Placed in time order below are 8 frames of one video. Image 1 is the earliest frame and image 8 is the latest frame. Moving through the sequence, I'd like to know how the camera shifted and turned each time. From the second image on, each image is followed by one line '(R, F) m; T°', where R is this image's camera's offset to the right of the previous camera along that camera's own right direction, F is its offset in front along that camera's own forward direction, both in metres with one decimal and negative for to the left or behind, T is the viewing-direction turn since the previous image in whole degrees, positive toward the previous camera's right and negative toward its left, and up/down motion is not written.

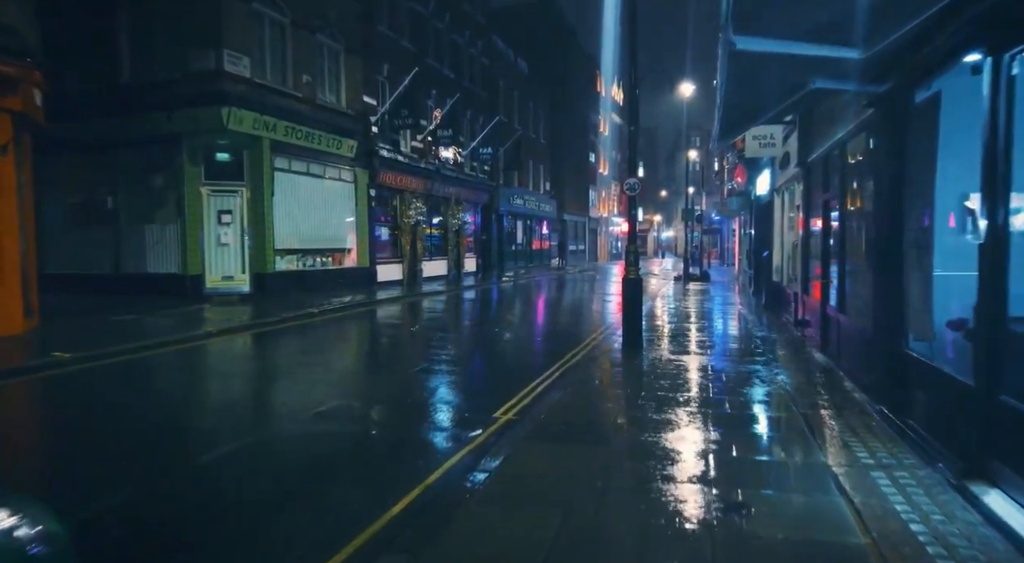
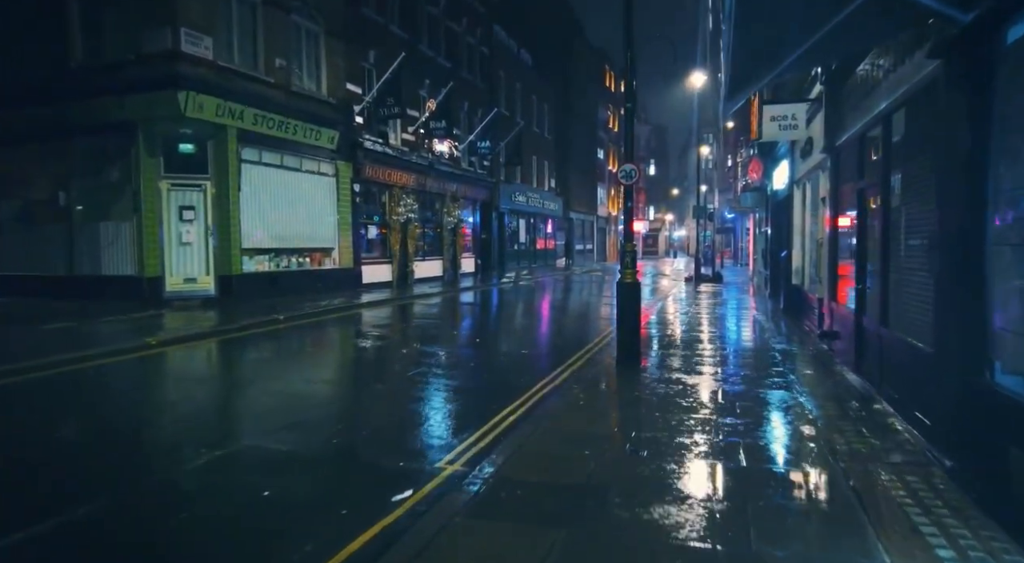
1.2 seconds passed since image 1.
(+0.5, +1.5) m; -1°
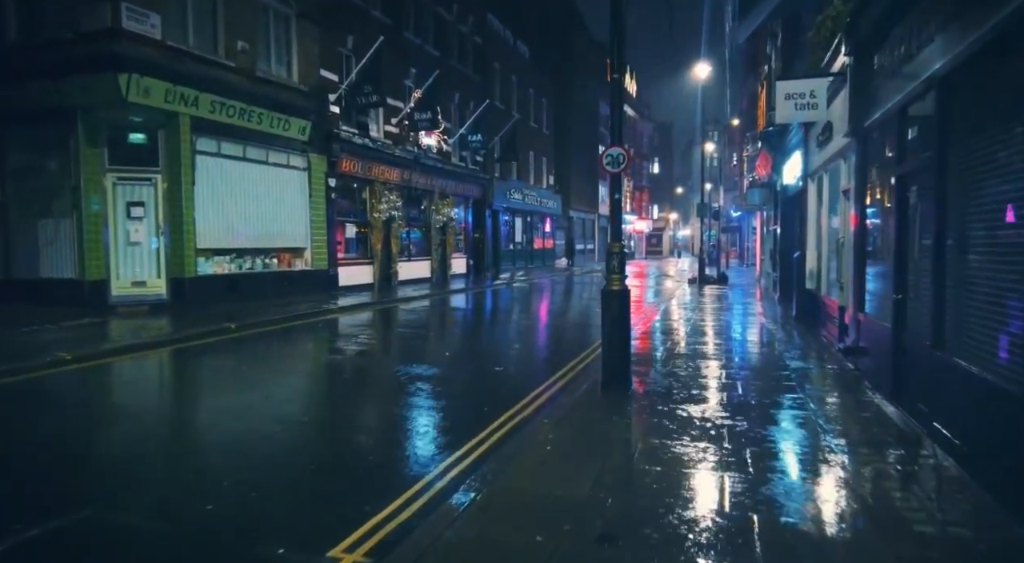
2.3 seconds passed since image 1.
(+0.4, +1.4) m; 0°
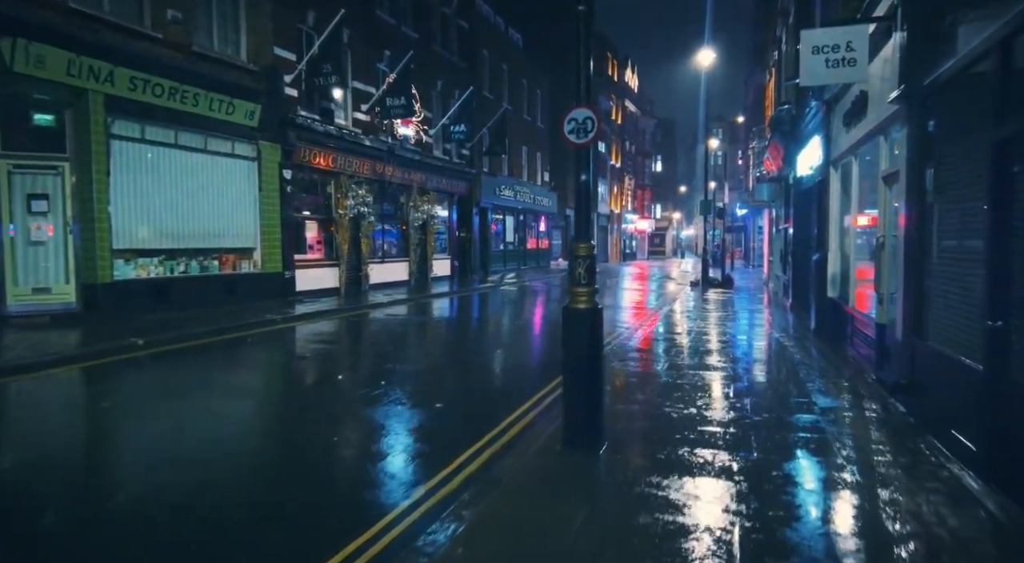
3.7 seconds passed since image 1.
(+0.6, +2.0) m; 0°
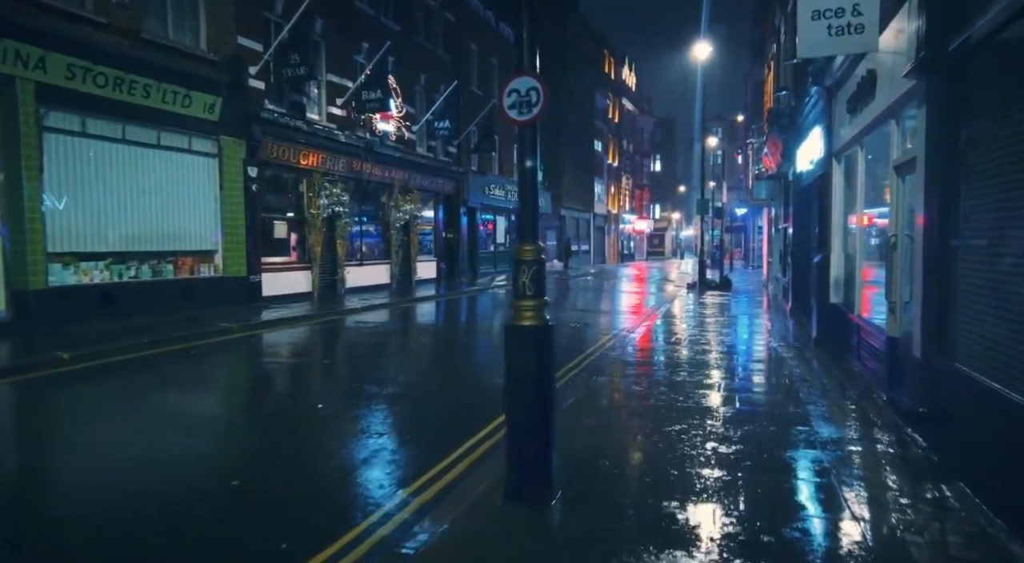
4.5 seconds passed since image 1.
(+0.5, +1.0) m; 0°
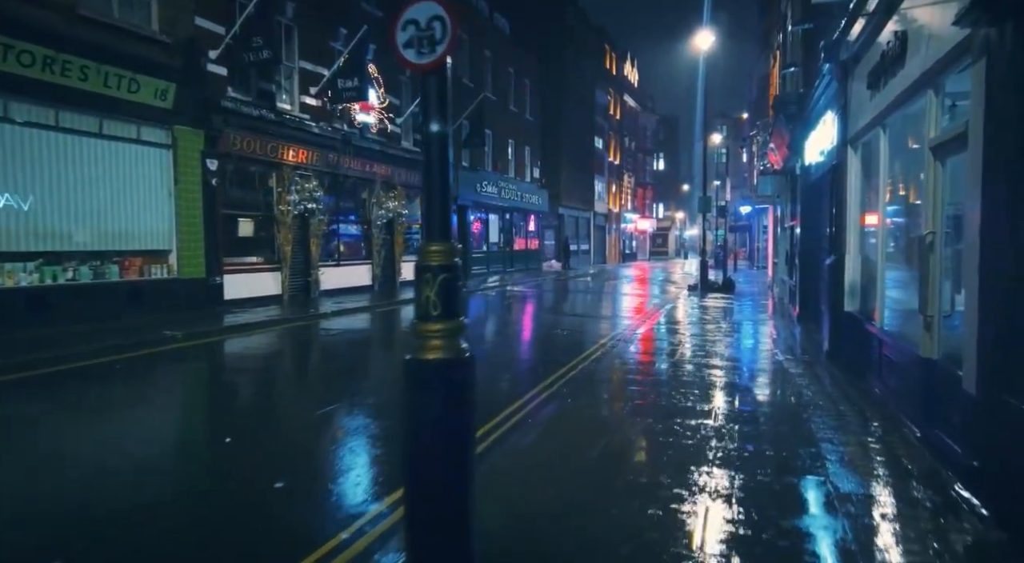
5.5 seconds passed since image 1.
(+0.5, +1.2) m; 0°
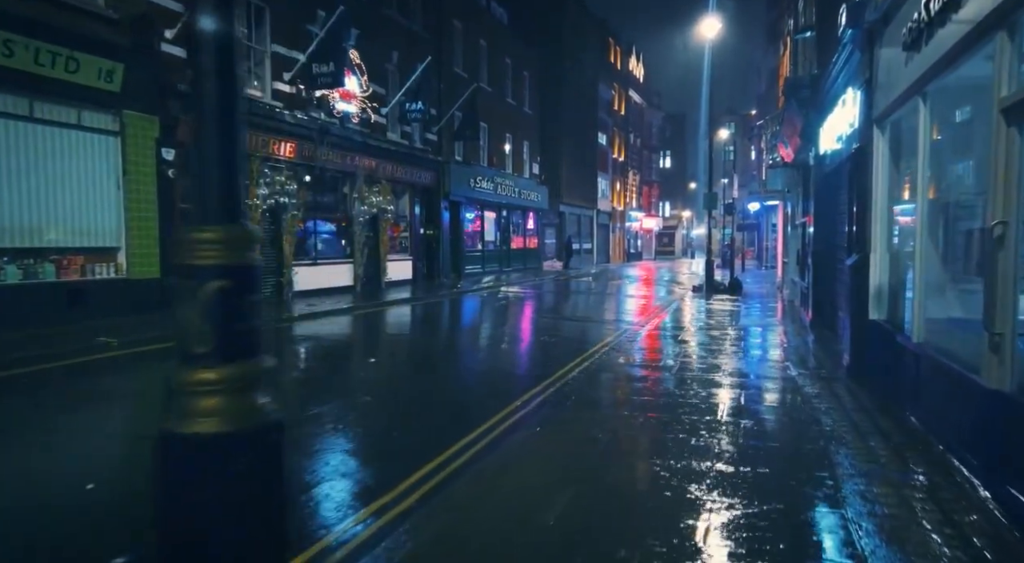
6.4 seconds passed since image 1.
(+0.5, +1.2) m; -1°
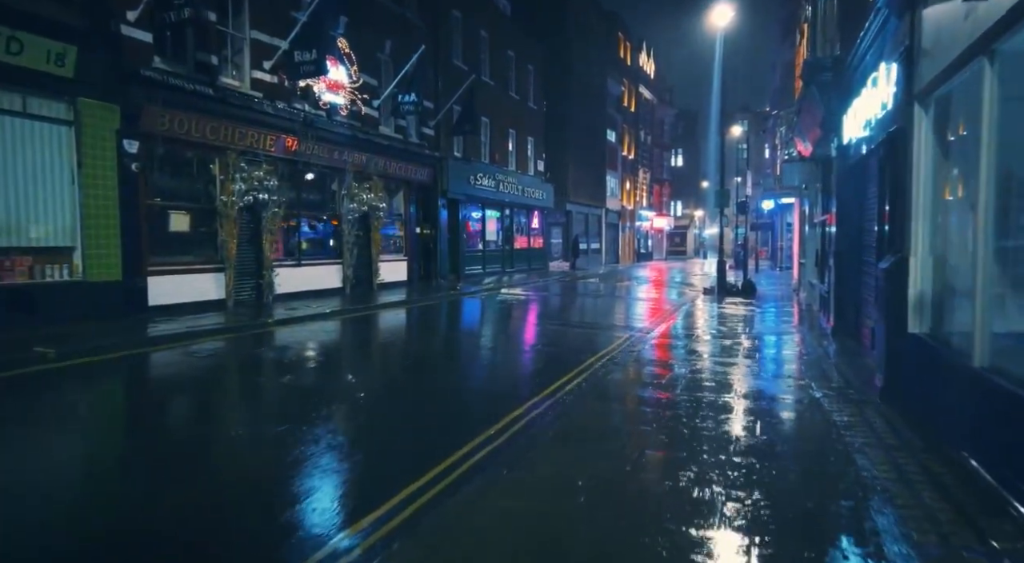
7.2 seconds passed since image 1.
(+0.4, +1.1) m; -1°
